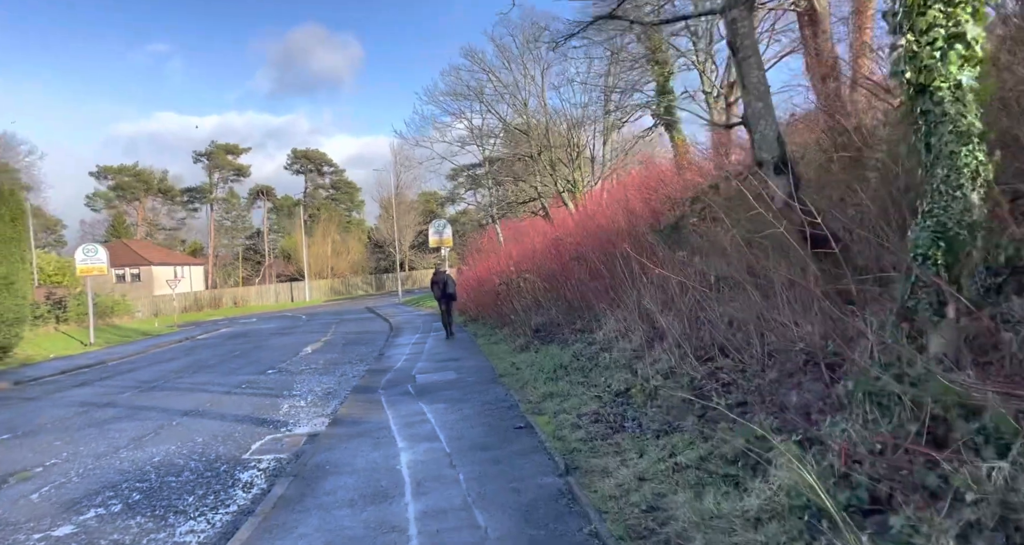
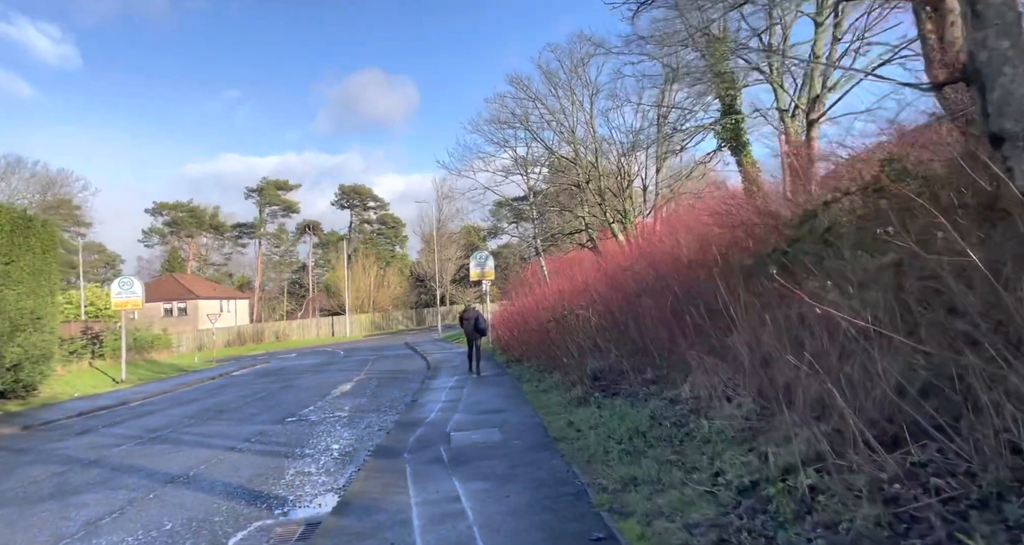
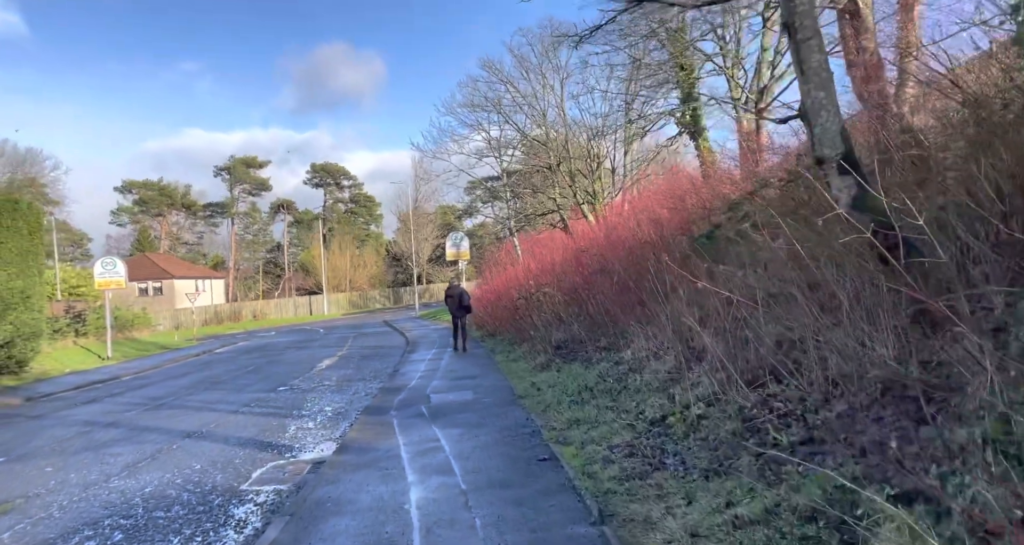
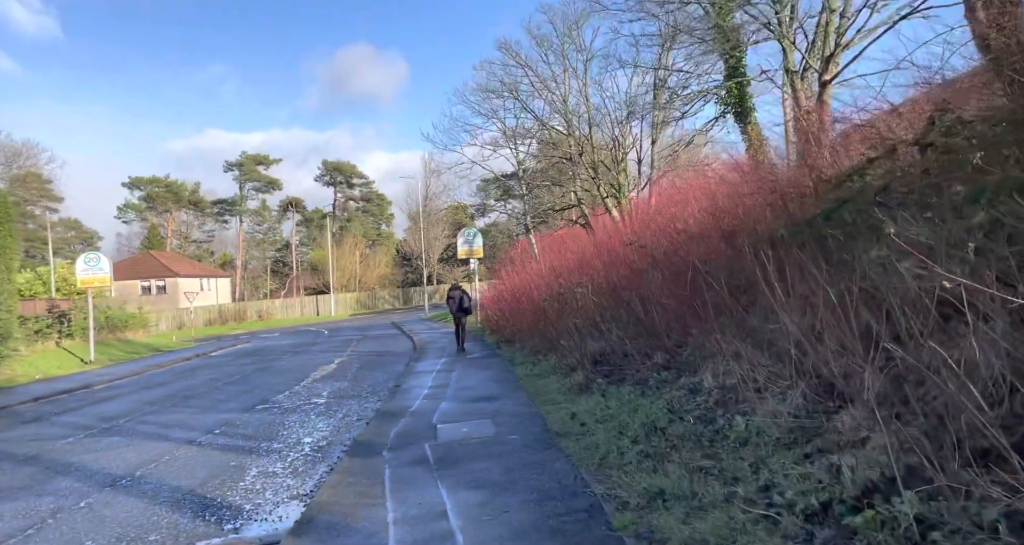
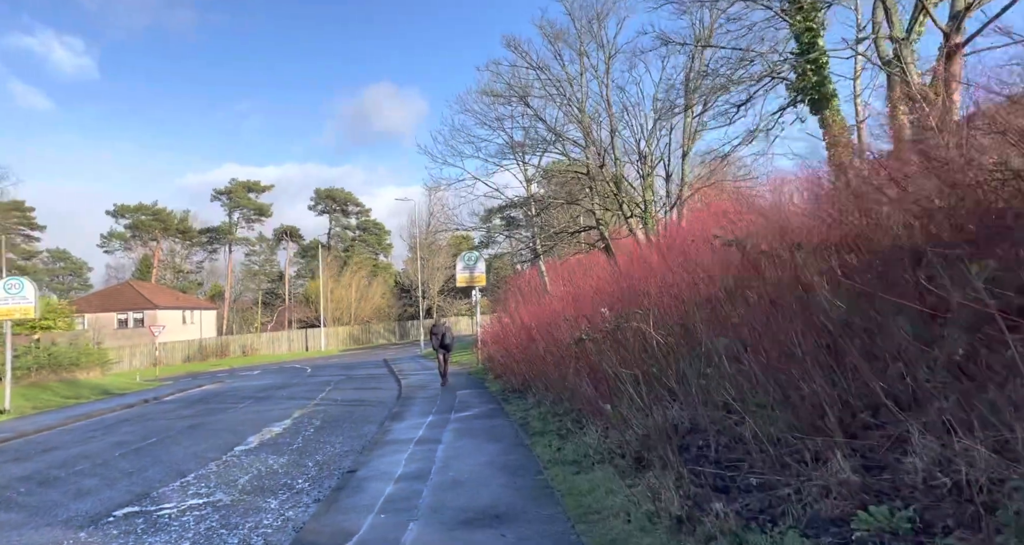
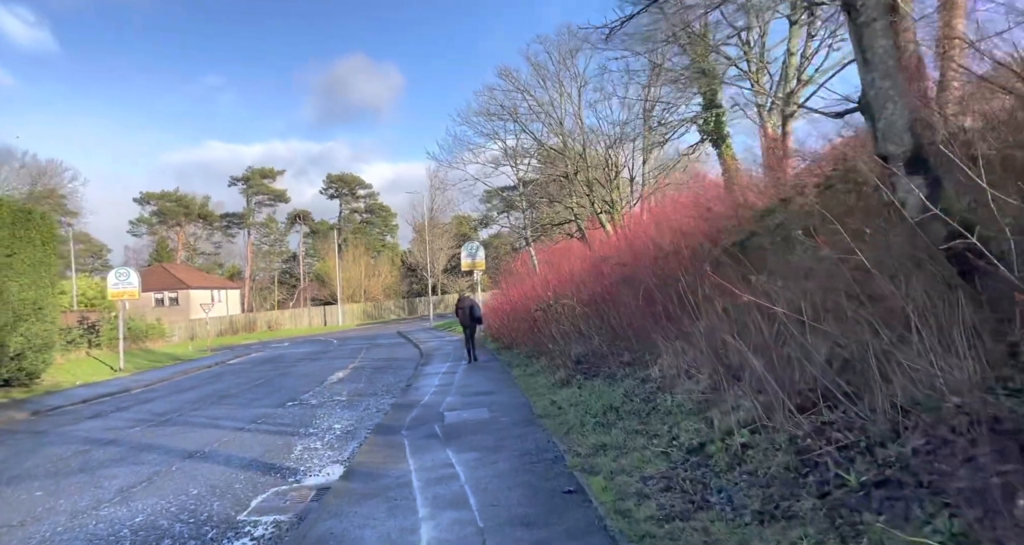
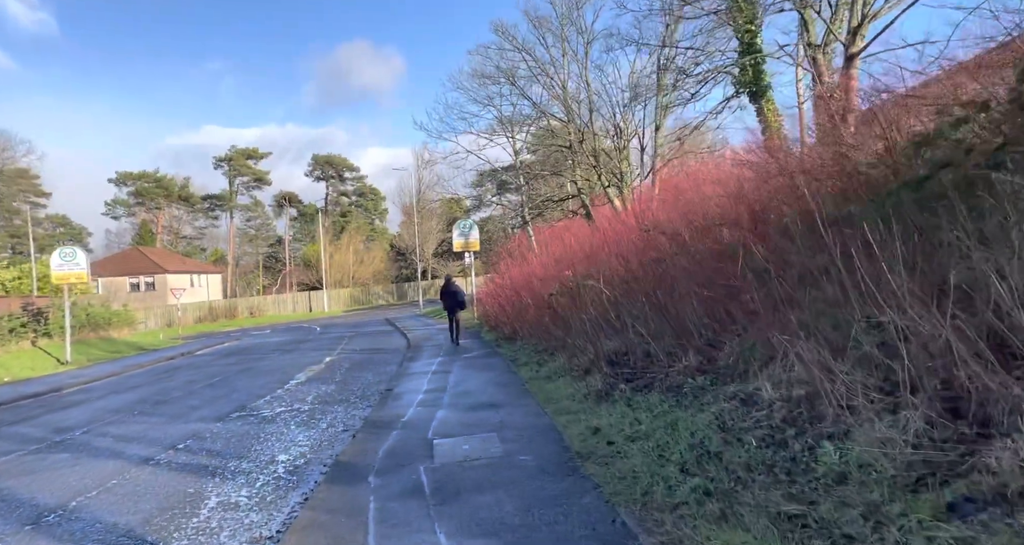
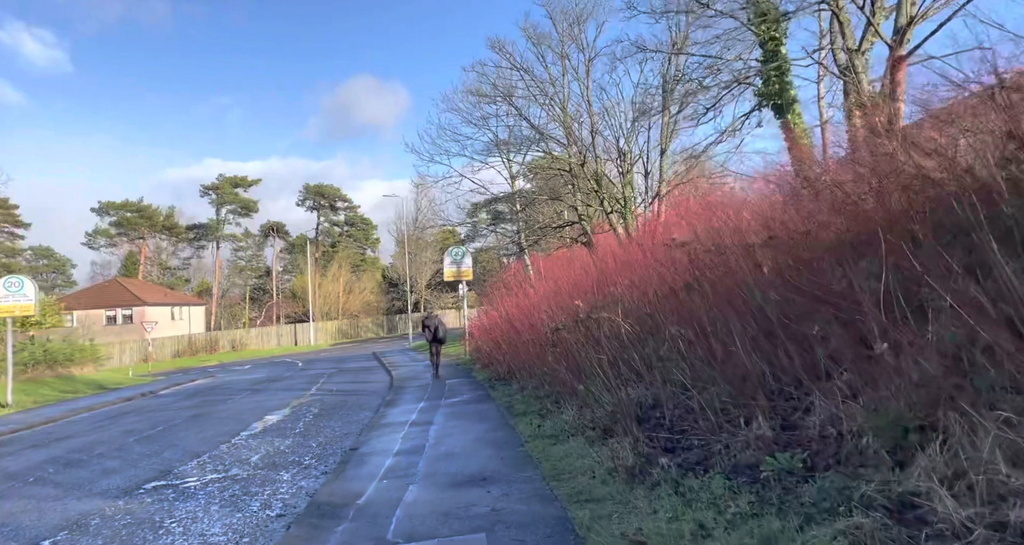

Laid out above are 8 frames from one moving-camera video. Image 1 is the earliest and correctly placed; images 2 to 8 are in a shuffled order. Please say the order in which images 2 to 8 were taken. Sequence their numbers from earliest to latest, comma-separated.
3, 6, 2, 4, 7, 8, 5
